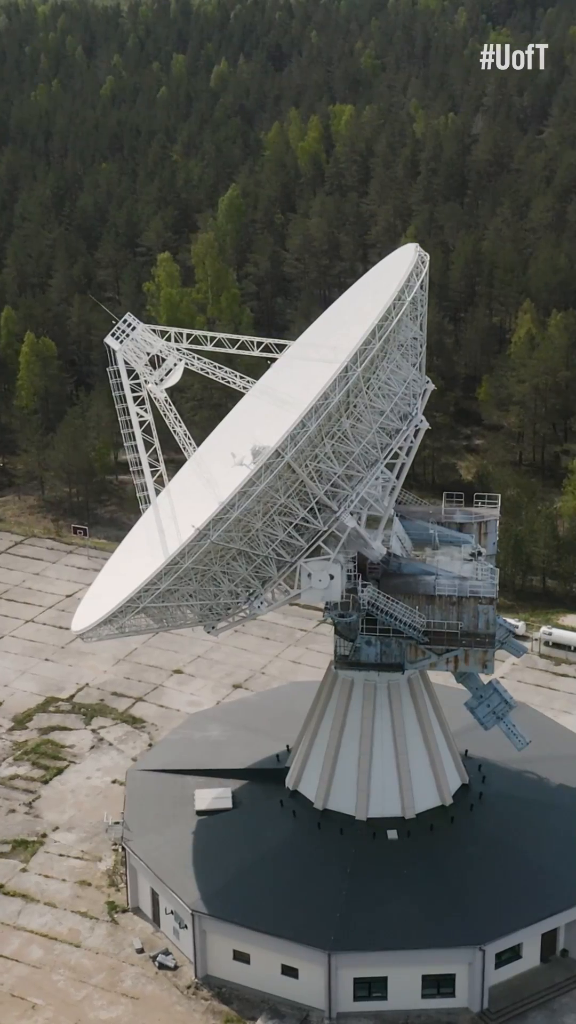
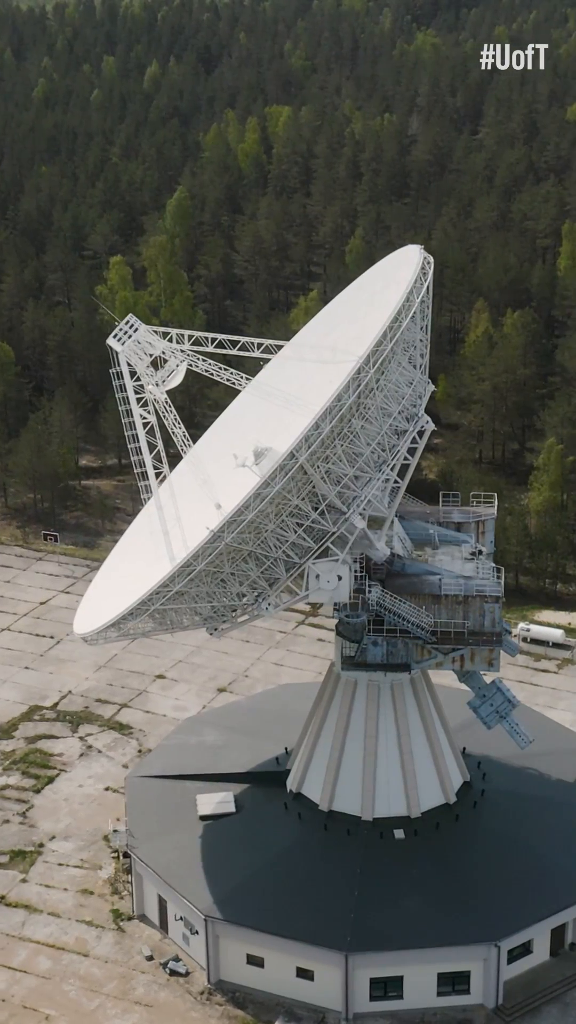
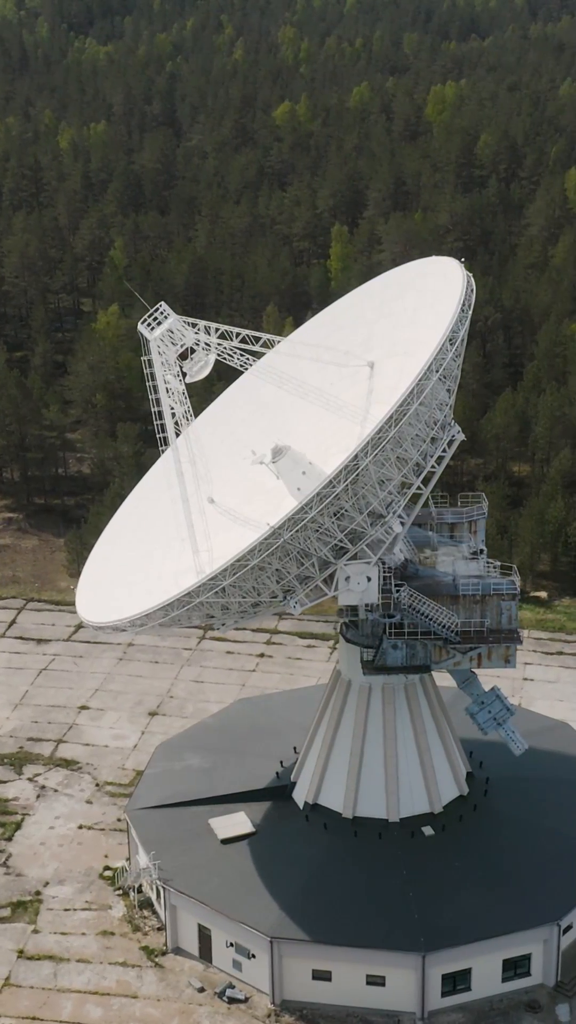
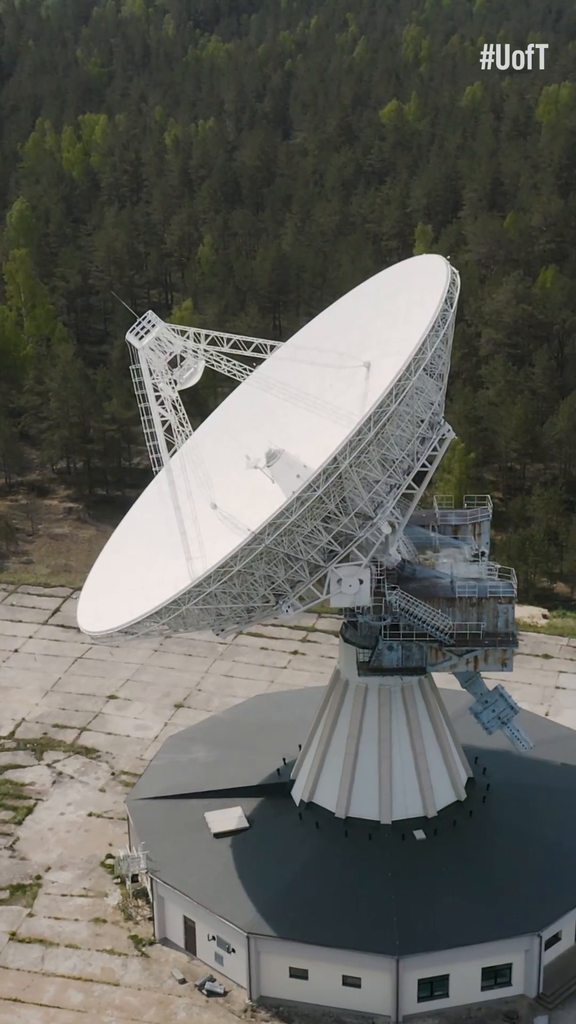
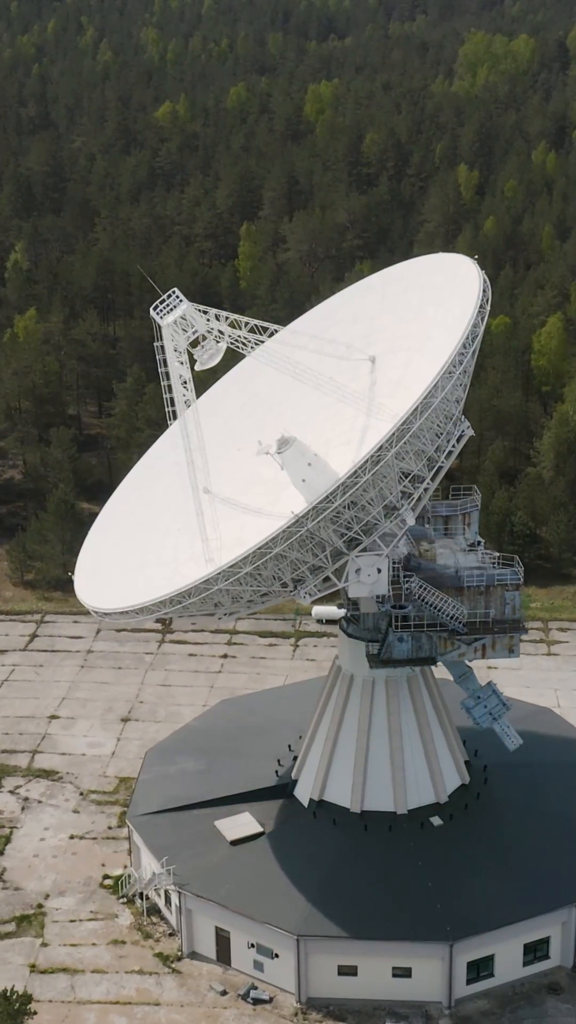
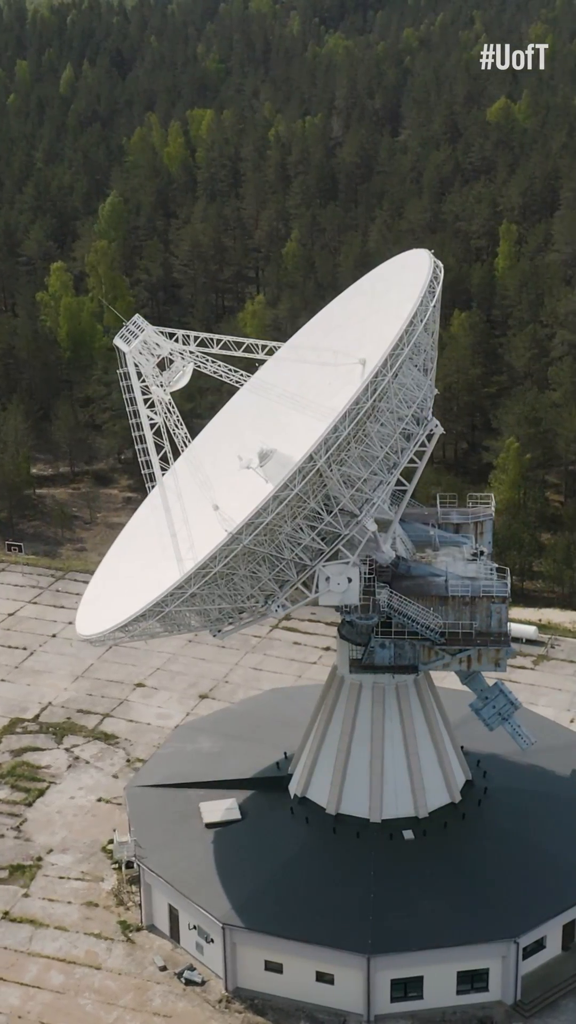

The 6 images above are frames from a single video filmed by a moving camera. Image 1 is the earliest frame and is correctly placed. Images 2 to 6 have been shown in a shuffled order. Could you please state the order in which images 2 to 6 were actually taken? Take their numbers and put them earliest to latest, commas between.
2, 6, 4, 3, 5
